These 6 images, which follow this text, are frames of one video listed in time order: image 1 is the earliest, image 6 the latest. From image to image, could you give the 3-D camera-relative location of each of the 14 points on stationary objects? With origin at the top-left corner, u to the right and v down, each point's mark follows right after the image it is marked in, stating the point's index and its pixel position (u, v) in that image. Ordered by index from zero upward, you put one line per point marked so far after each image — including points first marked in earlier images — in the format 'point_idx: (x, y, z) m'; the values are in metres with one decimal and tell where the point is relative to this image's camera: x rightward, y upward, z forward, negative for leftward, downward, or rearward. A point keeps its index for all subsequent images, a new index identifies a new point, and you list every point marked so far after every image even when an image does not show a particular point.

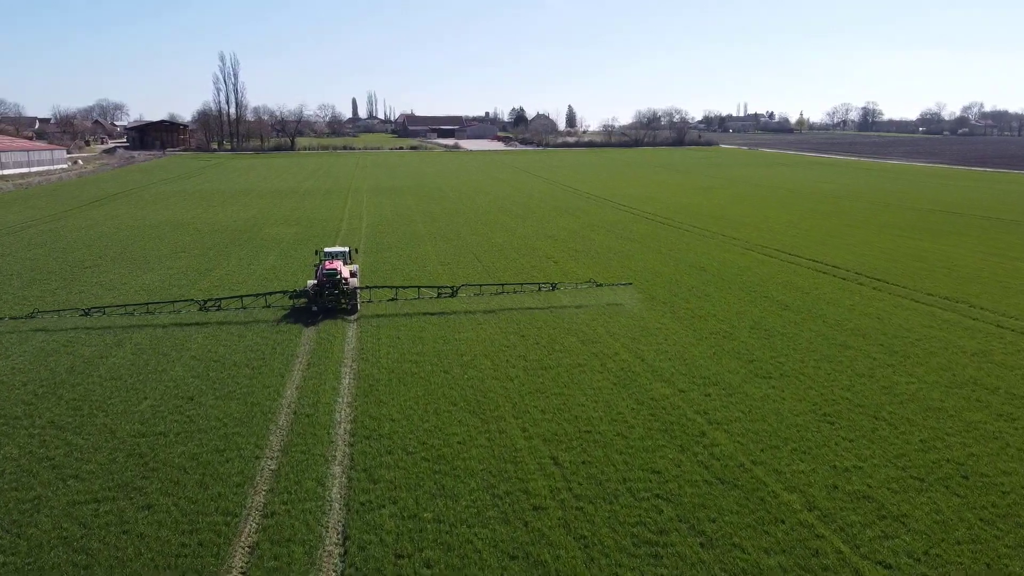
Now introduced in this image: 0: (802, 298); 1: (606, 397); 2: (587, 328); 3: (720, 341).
0: (+6.5, -0.2, +18.2) m
1: (+1.3, -1.5, +11.4) m
2: (+1.4, -0.7, +15.7) m
3: (+3.7, -1.0, +14.4) m
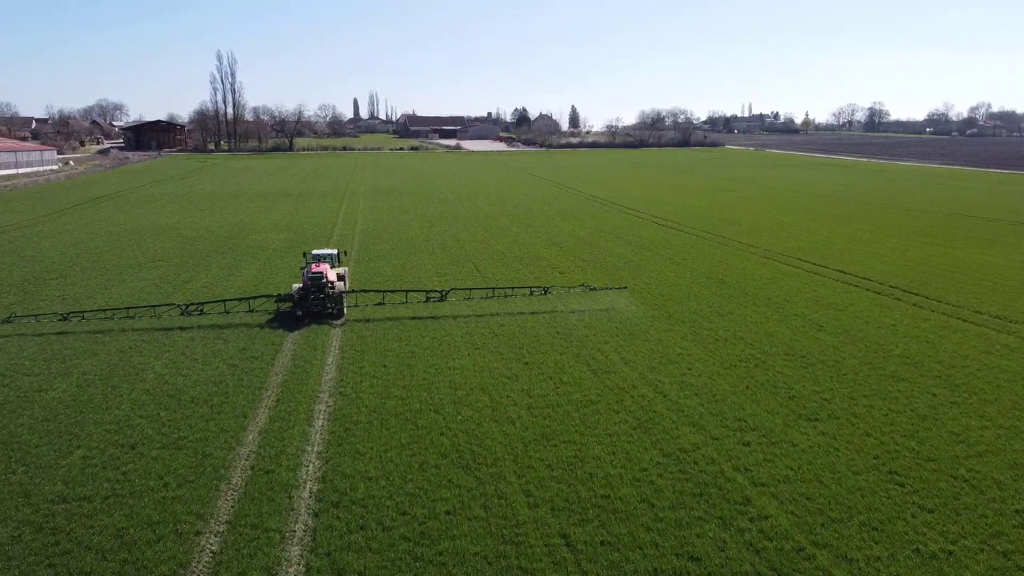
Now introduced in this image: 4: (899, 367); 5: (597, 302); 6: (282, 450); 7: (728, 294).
0: (+6.5, -0.5, +16.4) m
1: (+1.3, -1.9, +9.5) m
2: (+1.5, -1.1, +13.9) m
3: (+3.7, -1.3, +12.6) m
4: (+6.1, -1.2, +12.7) m
5: (+2.0, -0.2, +18.9) m
6: (-2.7, -1.9, +9.5) m
7: (+5.0, -0.1, +18.8) m
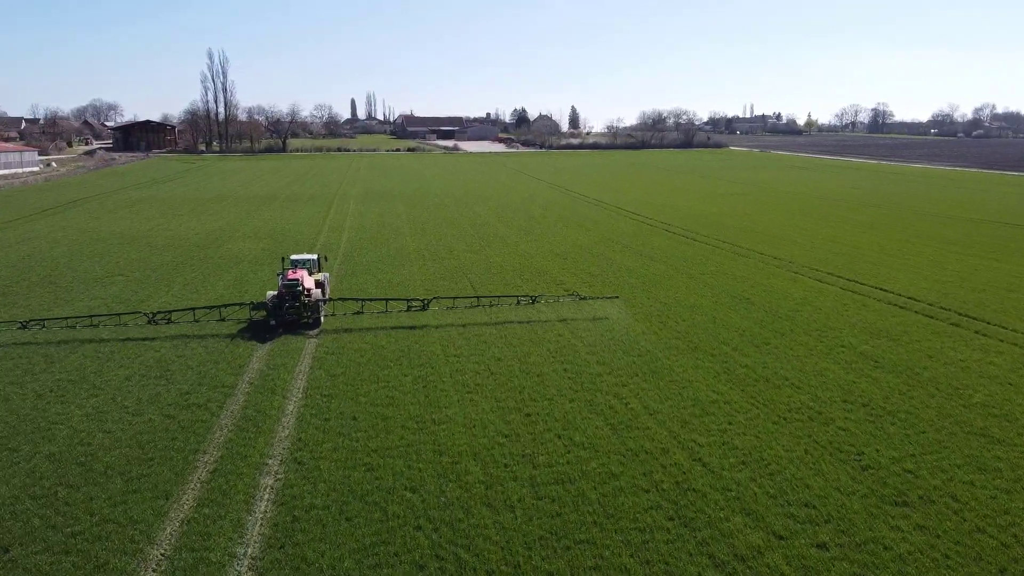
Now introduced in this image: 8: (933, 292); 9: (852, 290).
0: (+6.5, -1.0, +14.0) m
1: (+1.3, -2.3, +7.1) m
2: (+1.4, -1.5, +11.5) m
3: (+3.7, -1.8, +10.2) m
4: (+6.1, -1.7, +10.3) m
5: (+1.9, -0.7, +16.5) m
6: (-2.7, -2.4, +7.1) m
7: (+5.0, -0.6, +16.4) m
8: (+9.8, -0.1, +18.6) m
9: (+8.1, -0.1, +19.1) m
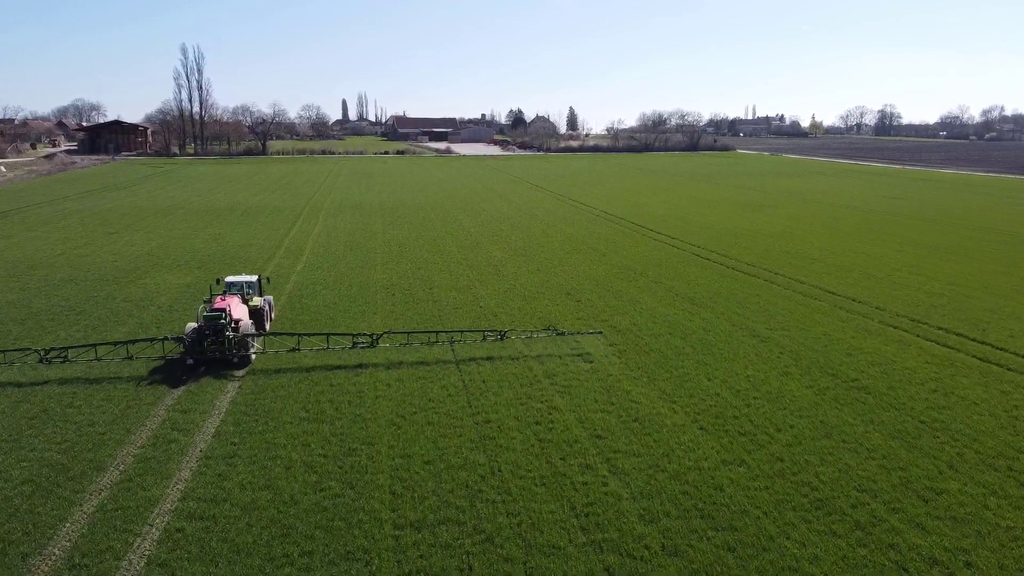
0: (+6.5, -2.2, +8.2) m
1: (+1.4, -3.5, +1.3) m
2: (+1.4, -2.7, +5.7) m
3: (+3.7, -2.9, +4.4) m
4: (+6.1, -2.9, +4.5) m
5: (+1.9, -1.8, +10.7) m
6: (-2.7, -3.5, +1.3) m
7: (+5.0, -1.7, +10.7) m
8: (+9.8, -1.3, +12.8) m
9: (+8.0, -1.2, +13.3) m
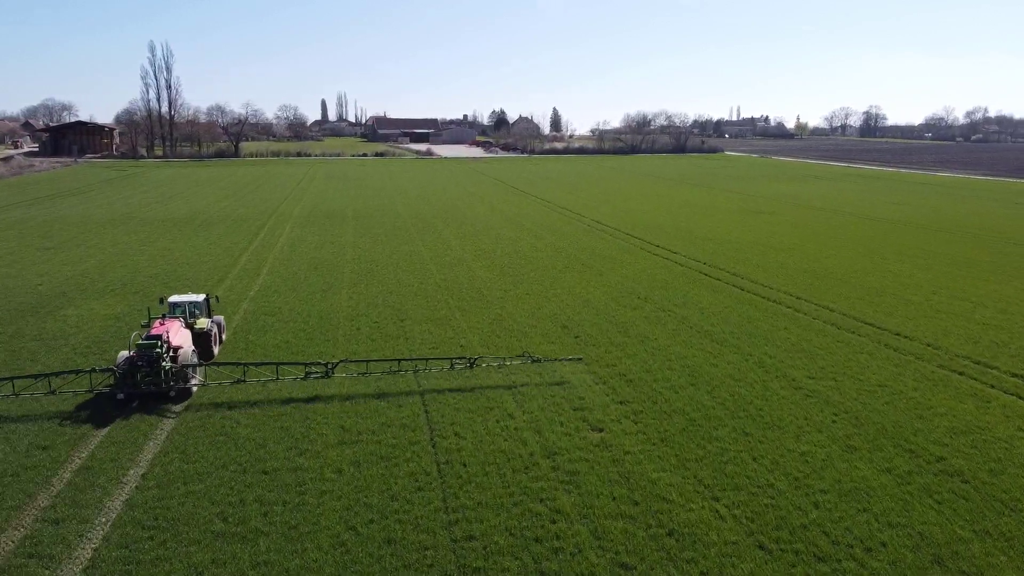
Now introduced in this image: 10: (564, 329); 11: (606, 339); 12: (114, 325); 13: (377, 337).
0: (+6.5, -2.8, +5.5) m
1: (+1.5, -4.1, -1.5) m
2: (+1.5, -3.3, +2.8) m
3: (+3.8, -3.6, +1.6) m
4: (+6.2, -3.5, +1.8) m
5: (+1.8, -2.5, +7.8) m
6: (-2.6, -4.2, -1.6) m
7: (+4.9, -2.4, +7.9) m
8: (+9.6, -2.0, +10.1) m
9: (+7.9, -1.9, +10.6) m
10: (+1.2, -1.0, +16.1) m
11: (+2.1, -1.2, +14.7) m
12: (-7.9, -1.1, +15.2) m
13: (-2.4, -1.4, +15.1) m
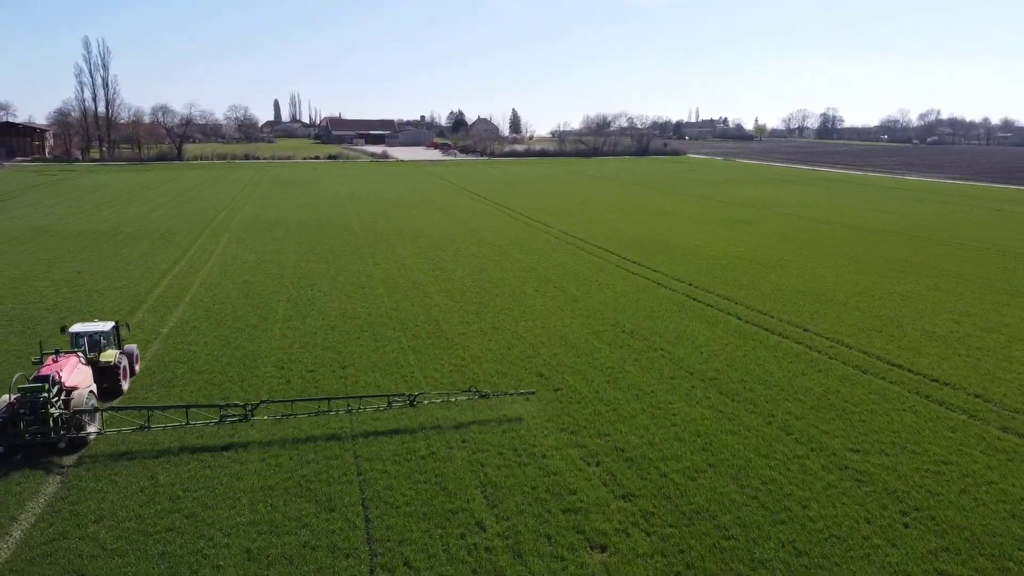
0: (+6.5, -3.4, +2.9) m
1: (+1.8, -4.8, -4.3) m
2: (+1.6, -4.0, 0.0) m
3: (+4.0, -4.2, -1.1) m
4: (+6.3, -4.1, -0.8) m
5: (+1.7, -3.1, +5.0) m
6: (-2.2, -4.9, -4.6) m
7: (+4.7, -3.0, +5.2) m
8: (+9.4, -2.6, +7.7) m
9: (+7.6, -2.5, +8.1) m
10: (+0.6, -1.6, +13.3) m
11: (+1.6, -1.9, +11.9) m
12: (-8.4, -1.9, +11.9) m
13: (-2.9, -2.1, +12.1) m
